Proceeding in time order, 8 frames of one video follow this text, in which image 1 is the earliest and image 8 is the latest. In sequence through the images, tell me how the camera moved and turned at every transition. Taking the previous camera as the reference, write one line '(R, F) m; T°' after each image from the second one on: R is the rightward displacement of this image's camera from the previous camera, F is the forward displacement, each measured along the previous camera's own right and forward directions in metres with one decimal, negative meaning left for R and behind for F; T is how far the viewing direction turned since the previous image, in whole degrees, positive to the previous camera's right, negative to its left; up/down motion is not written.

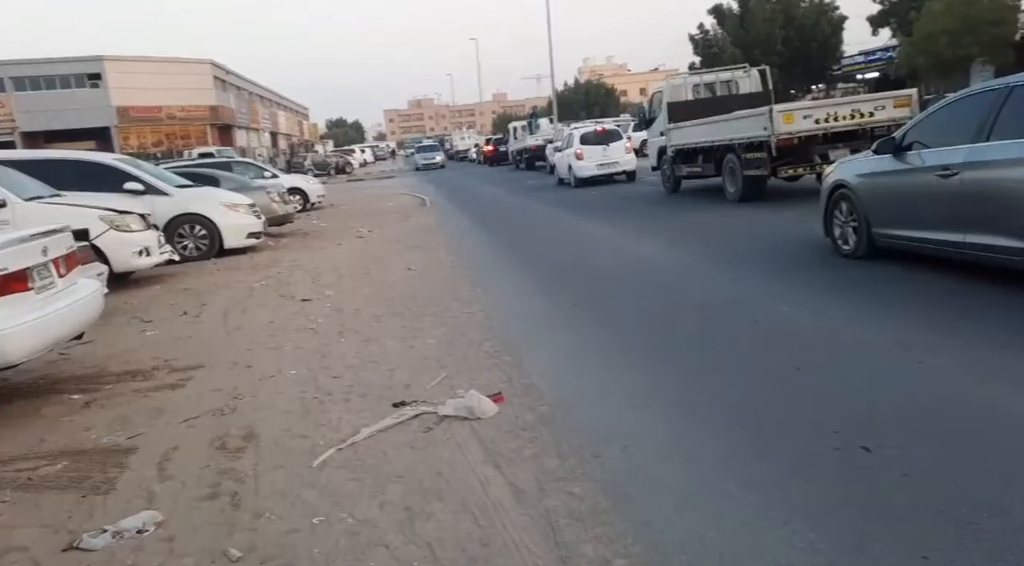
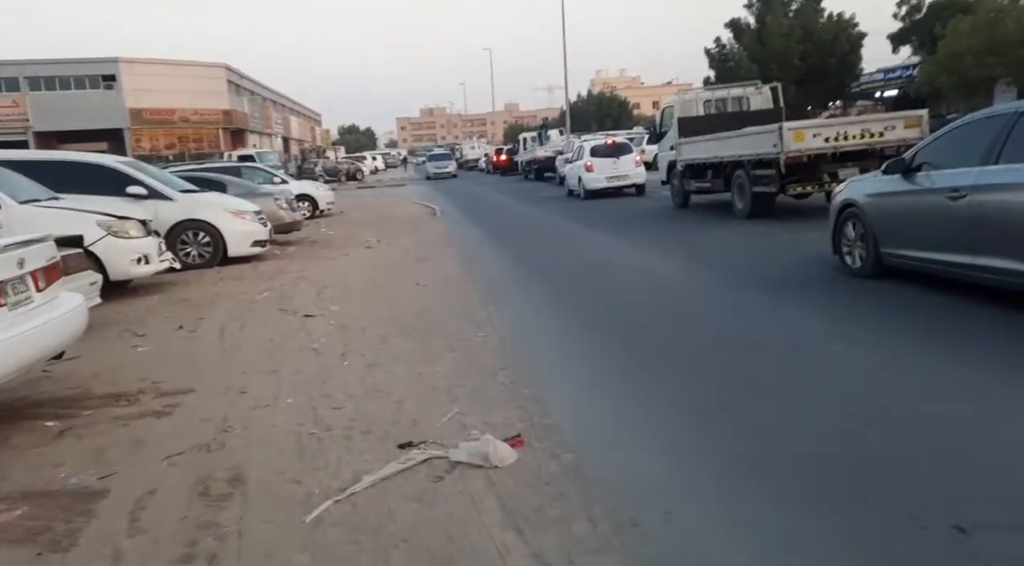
(-0.1, +0.5) m; -1°
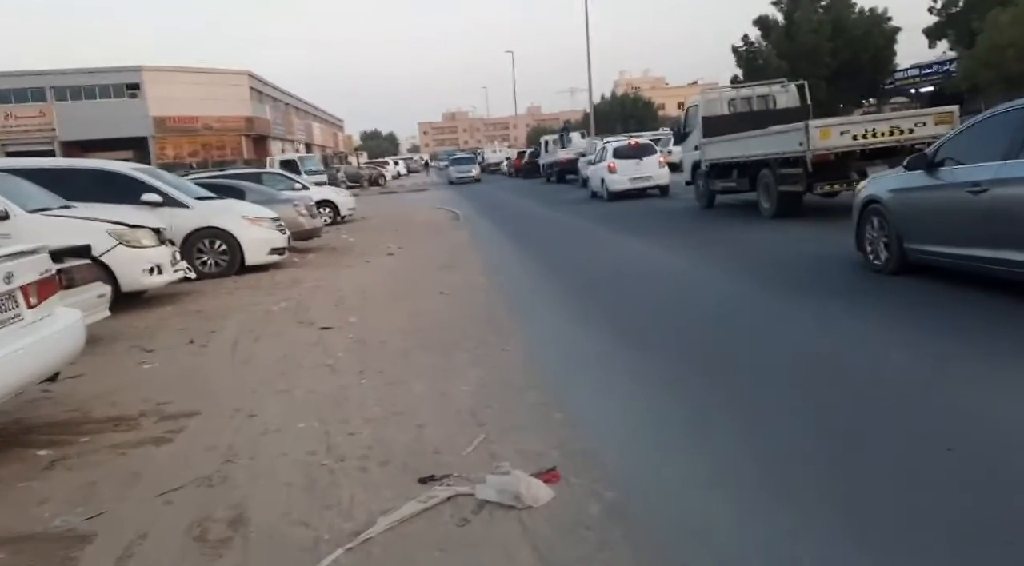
(0.0, +0.5) m; -2°
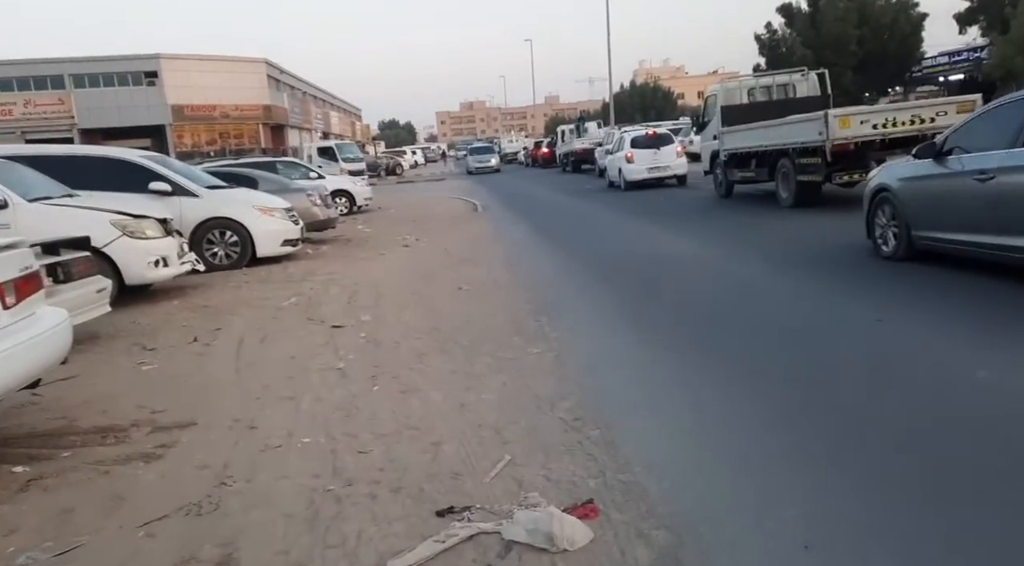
(-0.1, +0.5) m; -1°
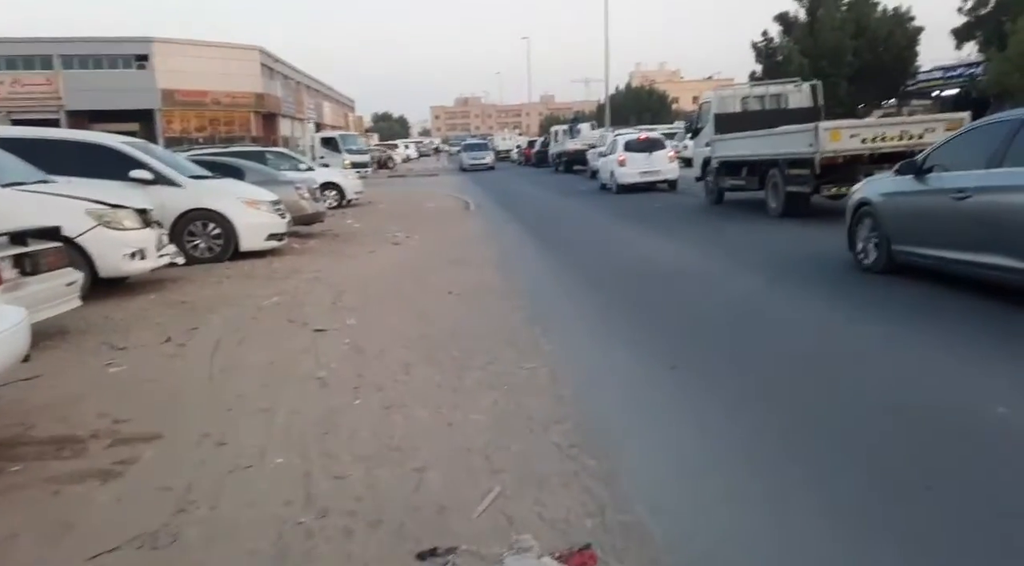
(0.0, +0.3) m; +1°
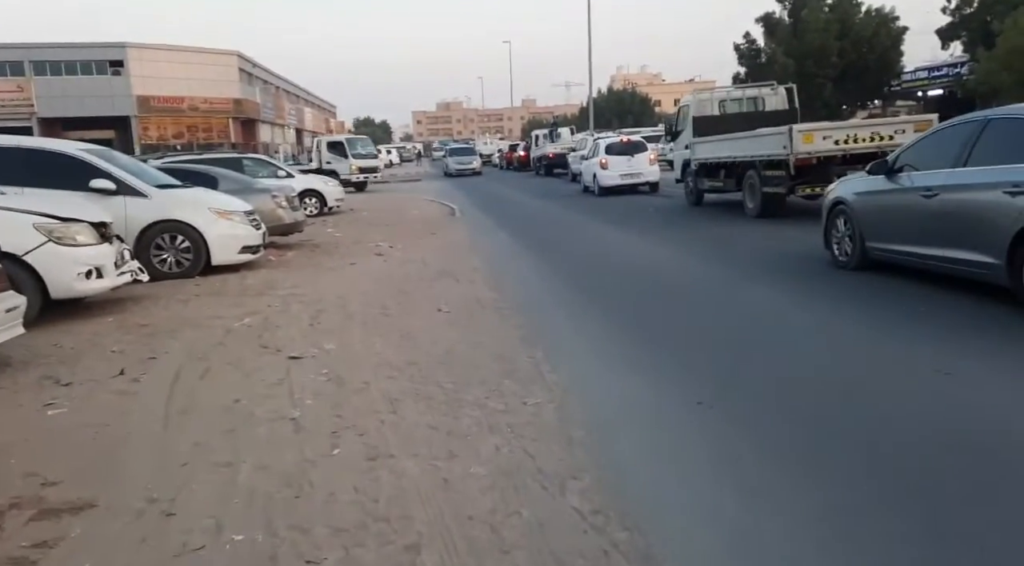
(-0.1, +0.7) m; +1°
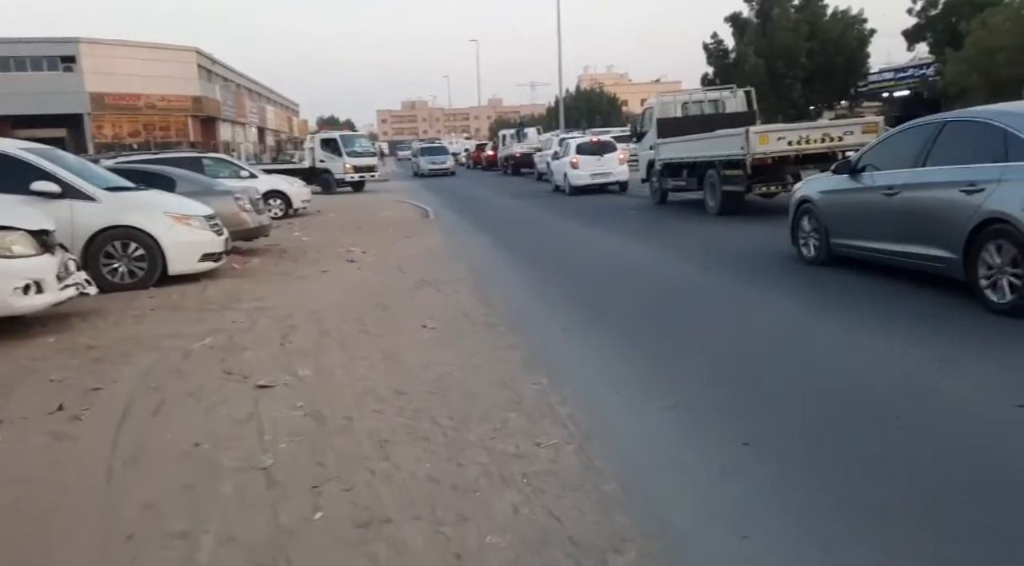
(-0.2, +0.7) m; +3°
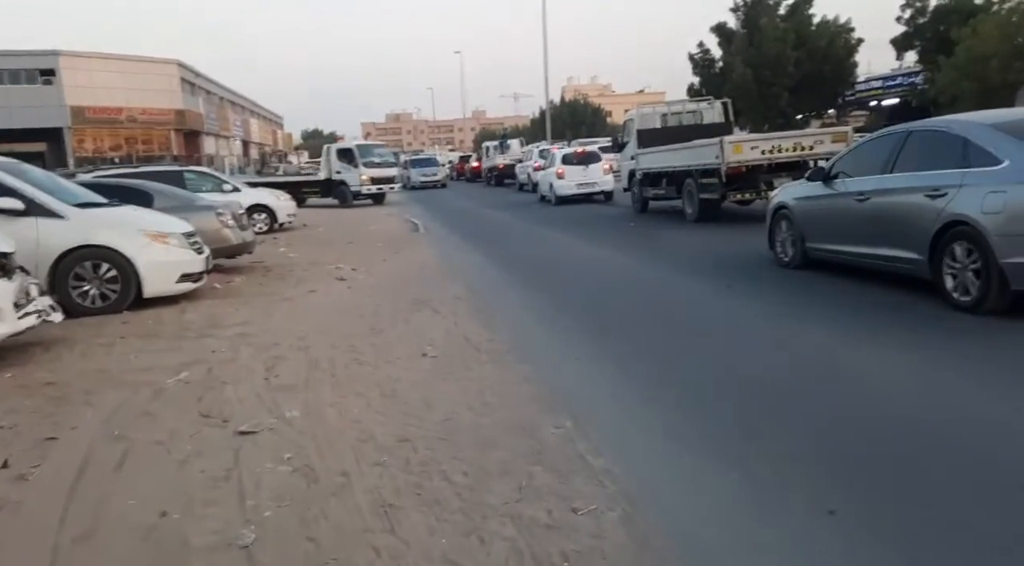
(-0.2, +0.7) m; +1°
